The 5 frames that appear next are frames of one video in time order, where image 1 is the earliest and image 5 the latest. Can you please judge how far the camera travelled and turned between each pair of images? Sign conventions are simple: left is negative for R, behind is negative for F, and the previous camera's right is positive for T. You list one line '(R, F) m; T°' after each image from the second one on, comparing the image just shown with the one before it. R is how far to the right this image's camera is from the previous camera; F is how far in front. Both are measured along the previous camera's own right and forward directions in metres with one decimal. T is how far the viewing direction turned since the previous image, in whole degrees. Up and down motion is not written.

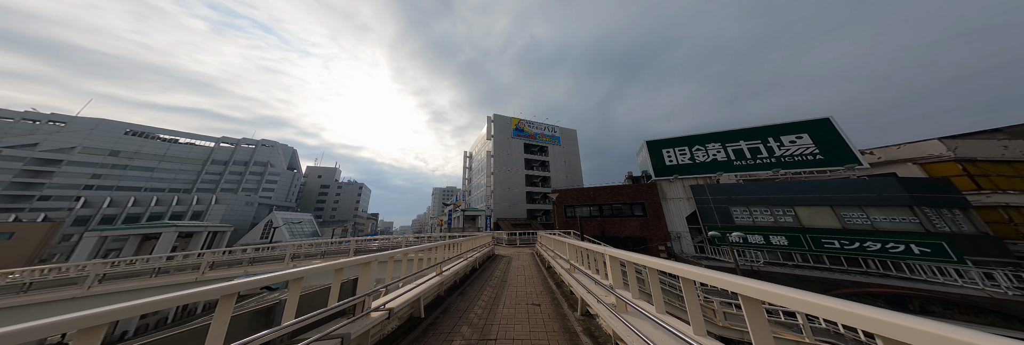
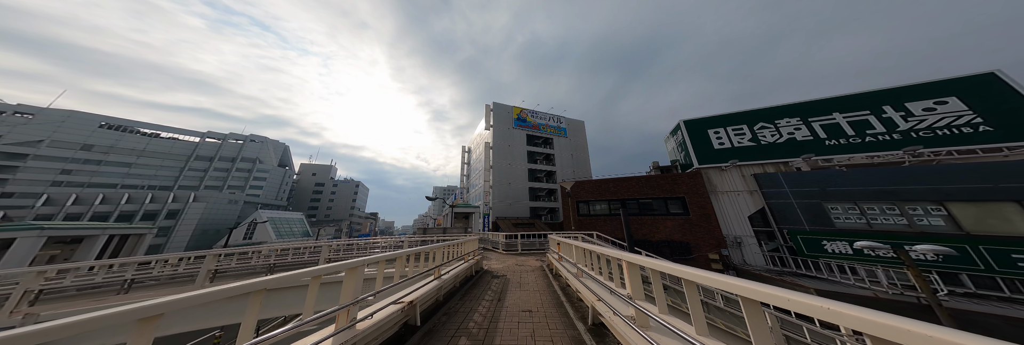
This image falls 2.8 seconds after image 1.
(-0.1, +3.9) m; 0°
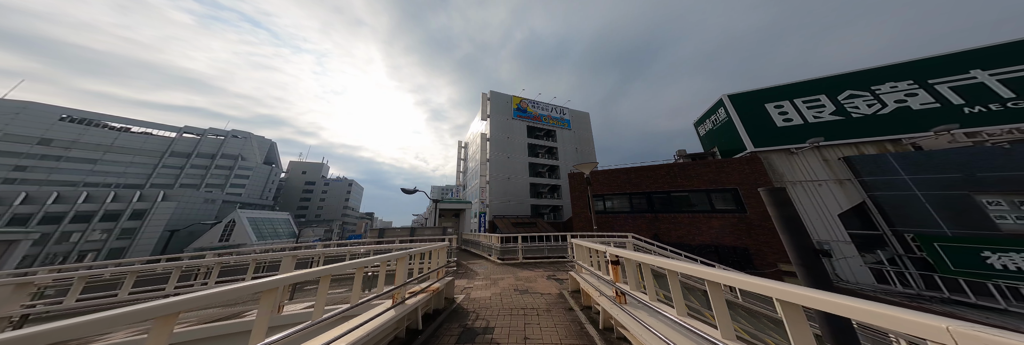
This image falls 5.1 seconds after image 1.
(-0.2, +3.2) m; +1°
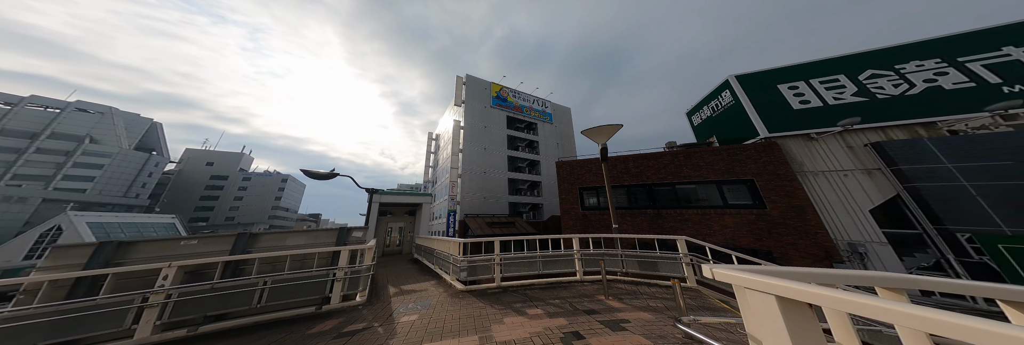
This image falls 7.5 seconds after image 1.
(-0.3, +3.5) m; +9°
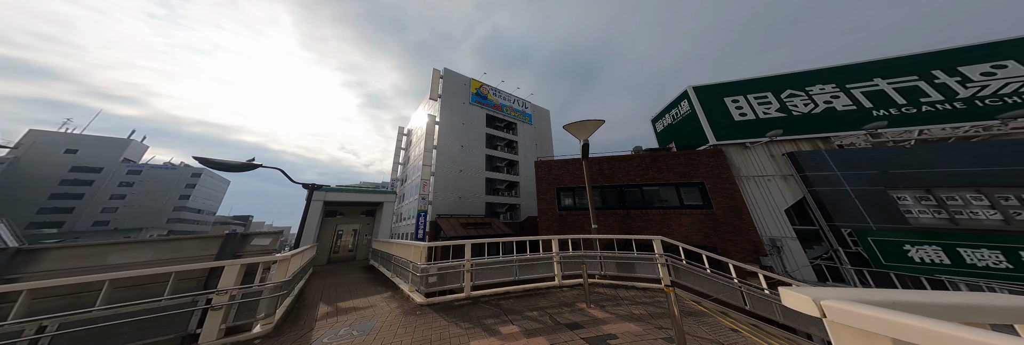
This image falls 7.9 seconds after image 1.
(0.0, +0.6) m; +9°
